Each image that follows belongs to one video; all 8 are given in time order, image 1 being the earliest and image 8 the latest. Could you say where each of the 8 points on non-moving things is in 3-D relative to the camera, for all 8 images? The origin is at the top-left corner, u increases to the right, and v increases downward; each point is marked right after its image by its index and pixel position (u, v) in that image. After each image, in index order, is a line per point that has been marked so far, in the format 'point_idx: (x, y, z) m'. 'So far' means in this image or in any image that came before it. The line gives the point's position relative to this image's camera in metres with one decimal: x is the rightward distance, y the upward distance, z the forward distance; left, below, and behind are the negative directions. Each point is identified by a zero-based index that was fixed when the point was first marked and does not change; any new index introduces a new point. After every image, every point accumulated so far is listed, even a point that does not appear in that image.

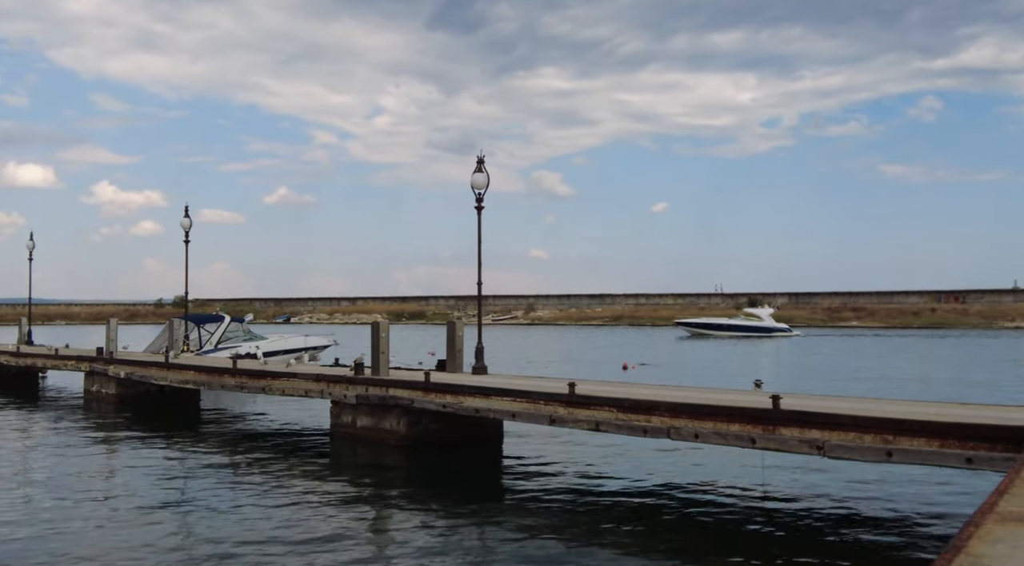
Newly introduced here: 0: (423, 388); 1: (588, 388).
0: (-1.8, -2.2, +19.1) m
1: (+1.4, -1.9, +17.0) m
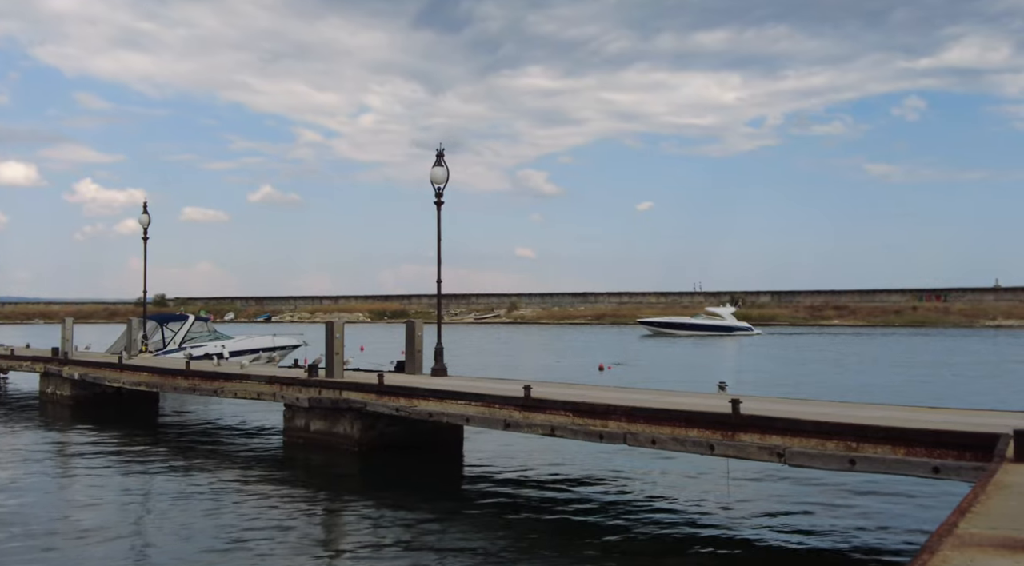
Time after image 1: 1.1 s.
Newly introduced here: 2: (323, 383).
0: (-2.7, -2.1, +18.4) m
1: (+0.5, -1.9, +16.3) m
2: (-4.0, -2.1, +19.6) m
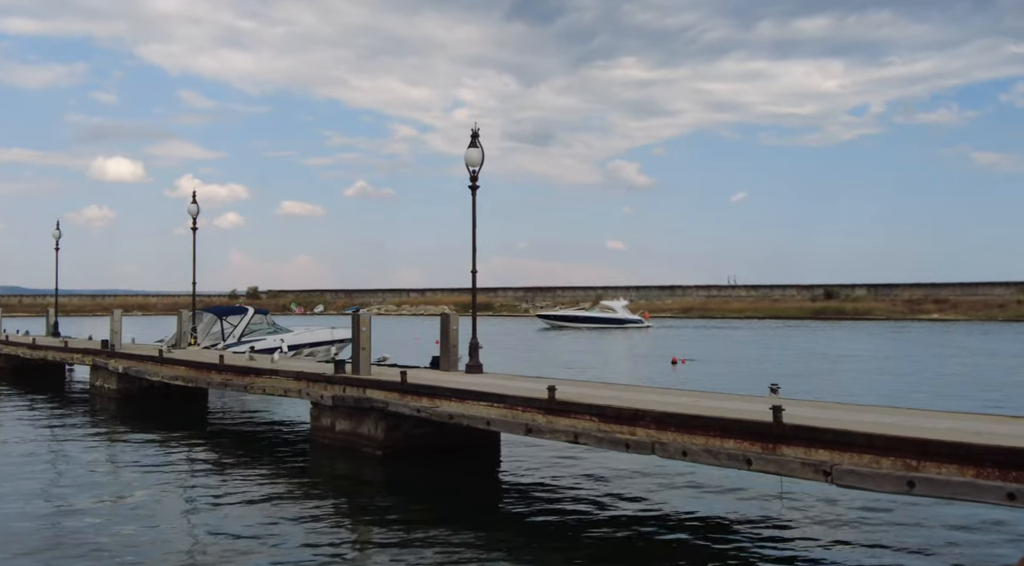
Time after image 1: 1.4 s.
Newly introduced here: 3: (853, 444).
0: (-2.1, -2.0, +17.1) m
1: (+0.9, -1.7, +14.7) m
2: (-3.3, -1.9, +18.4) m
3: (+3.8, -1.8, +10.4) m
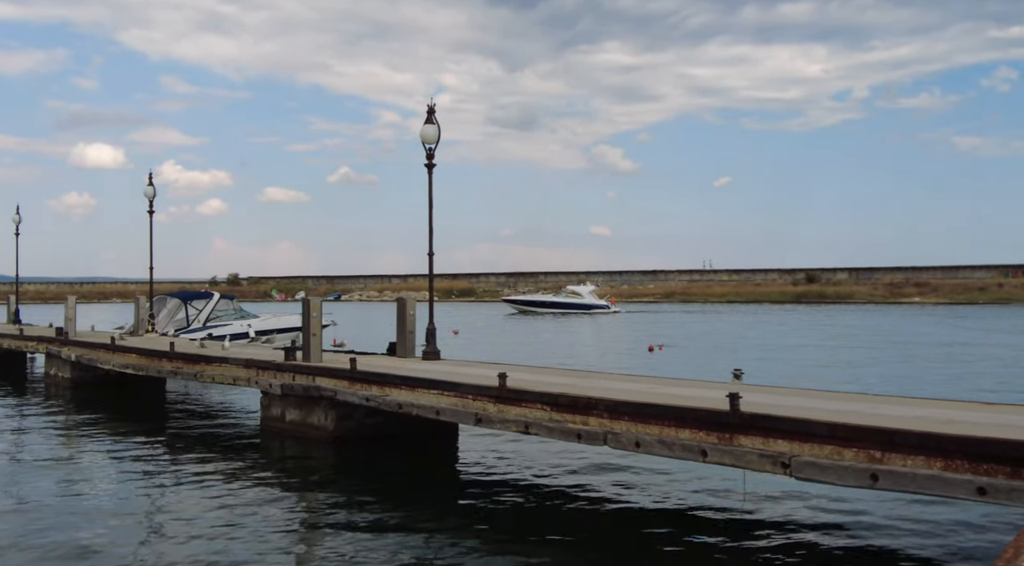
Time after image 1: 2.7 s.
0: (-2.9, -1.7, +16.3) m
1: (+0.2, -1.5, +13.9) m
2: (-4.1, -1.6, +17.6) m
3: (+3.2, -1.6, +9.7) m
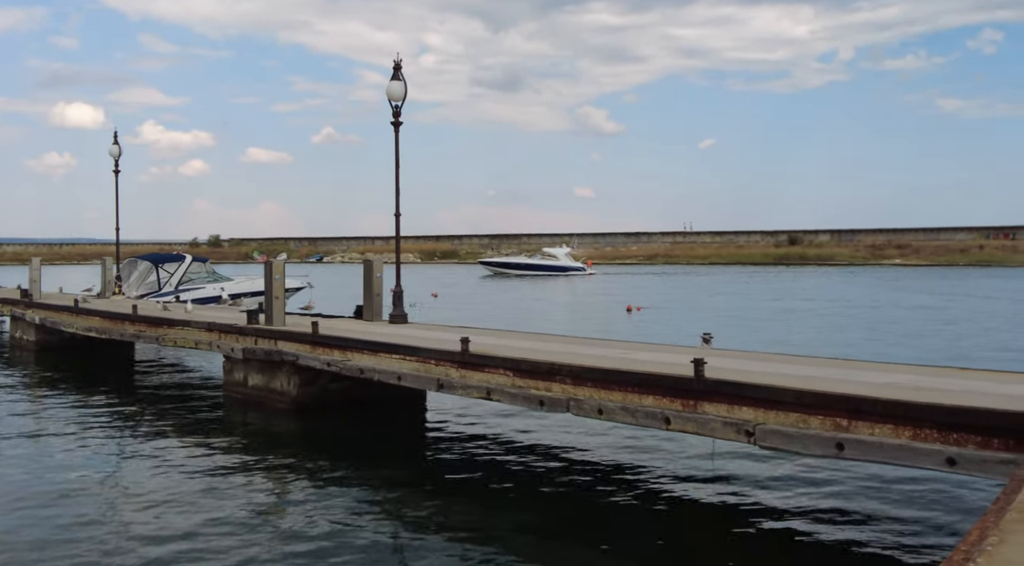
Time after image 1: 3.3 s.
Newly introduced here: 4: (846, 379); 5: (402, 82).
0: (-3.5, -1.0, +15.8) m
1: (-0.3, -0.9, +13.5) m
2: (-4.7, -0.9, +17.1) m
3: (+2.7, -1.2, +9.3) m
4: (+3.6, -1.0, +9.9) m
5: (-2.2, +3.9, +18.1) m
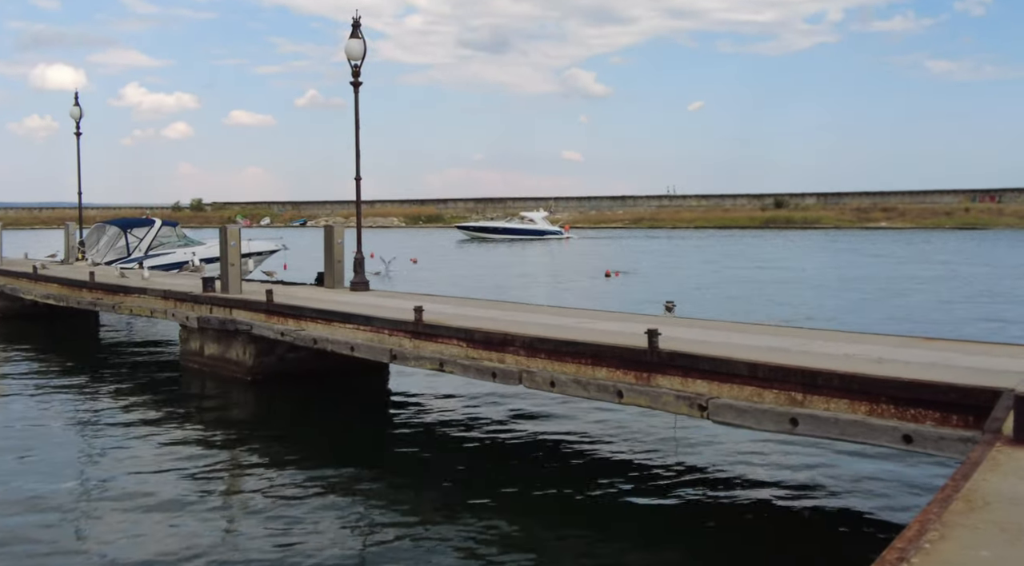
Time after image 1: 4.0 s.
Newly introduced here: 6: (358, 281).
0: (-4.1, -0.5, +15.3) m
1: (-1.0, -0.4, +13.1) m
2: (-5.4, -0.3, +16.6) m
3: (+2.1, -0.9, +8.9) m
4: (+3.0, -0.7, +9.5) m
5: (-2.8, +4.6, +17.4) m
6: (-3.0, 0.0, +17.6) m
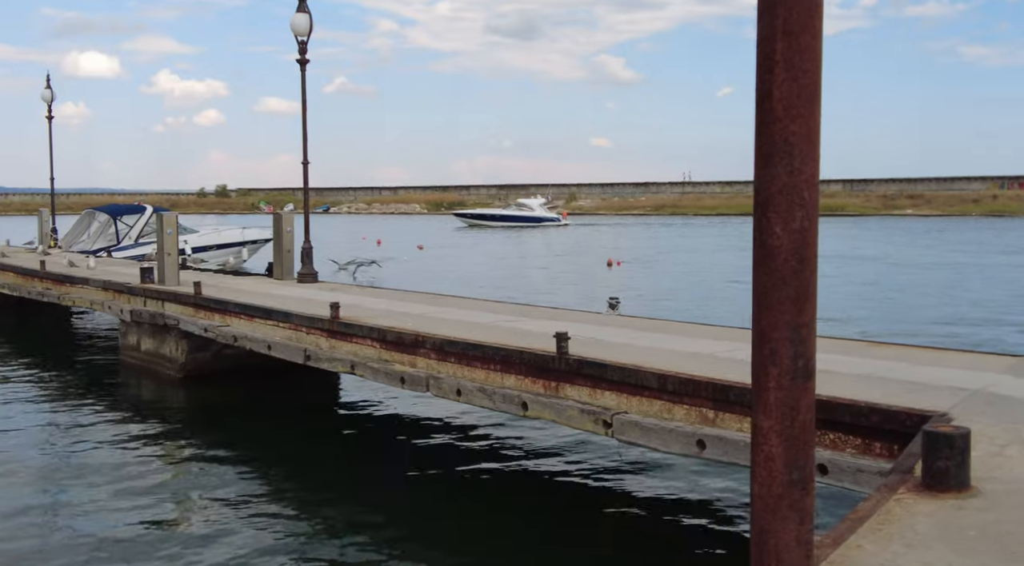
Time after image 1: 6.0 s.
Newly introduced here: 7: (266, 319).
0: (-5.0, -0.3, +14.4) m
1: (-1.9, -0.4, +12.0) m
2: (-6.2, -0.2, +15.7) m
3: (+1.1, -0.9, +7.8) m
4: (+2.0, -0.7, +8.4) m
5: (-3.6, +4.7, +16.3) m
6: (-3.7, +0.2, +16.7) m
7: (-3.4, -0.5, +12.7) m
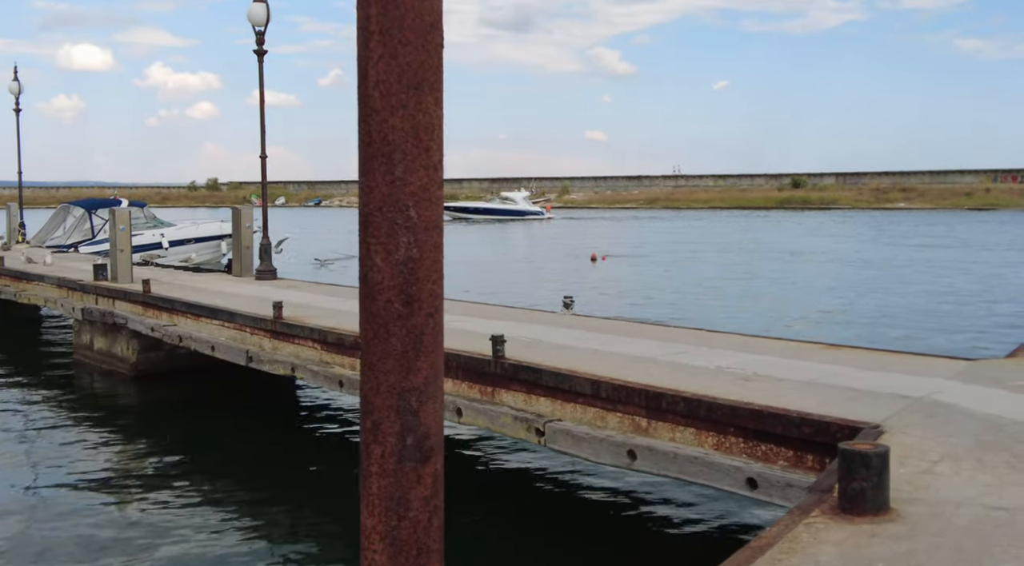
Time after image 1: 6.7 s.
0: (-5.6, -0.3, +14.0) m
1: (-2.5, -0.3, +11.7) m
2: (-6.8, -0.1, +15.3) m
3: (+0.5, -0.9, +7.4) m
4: (+1.4, -0.7, +8.0) m
5: (-4.3, +4.8, +15.9) m
6: (-4.4, +0.2, +16.3) m
7: (-4.0, -0.5, +12.3) m
